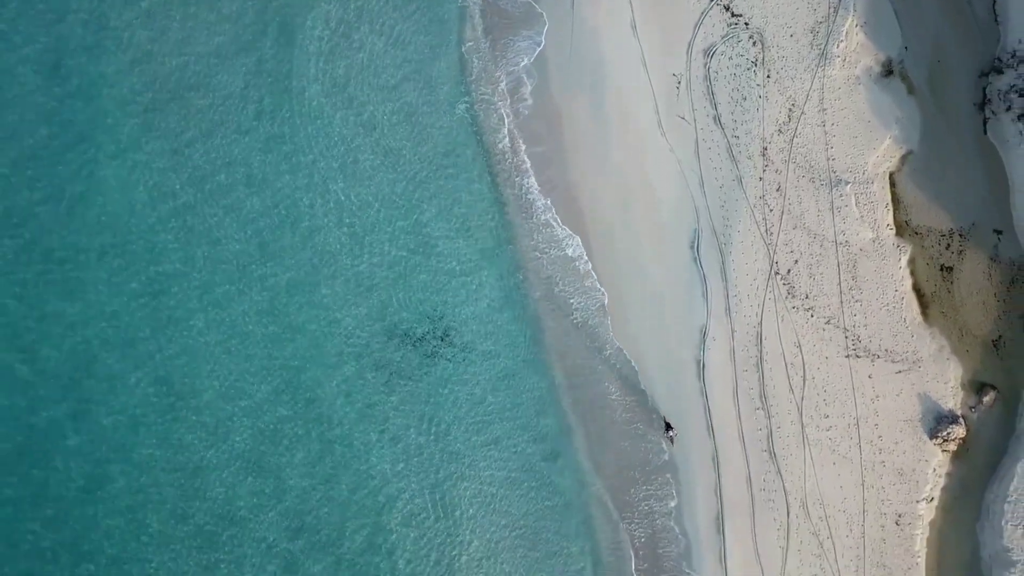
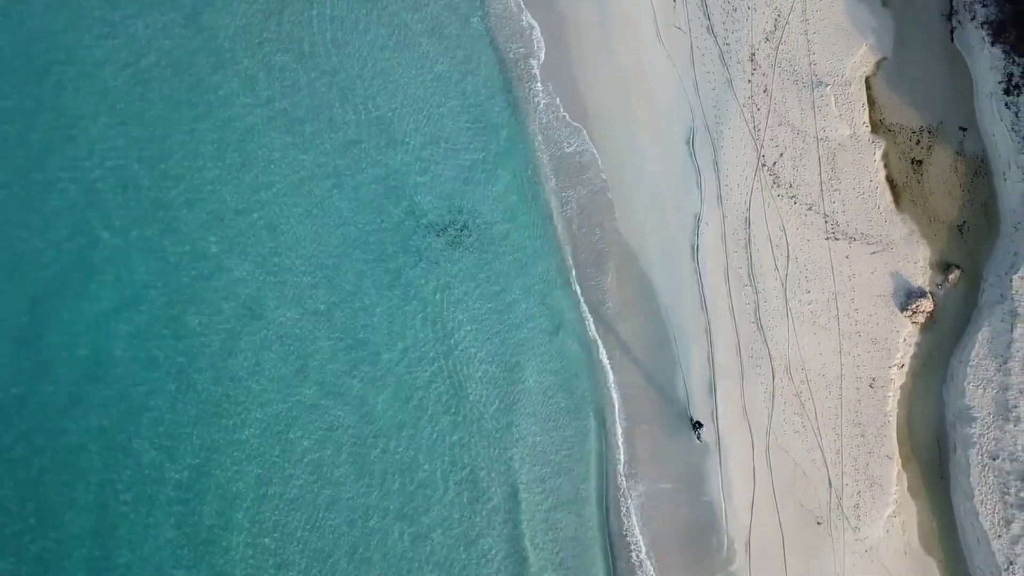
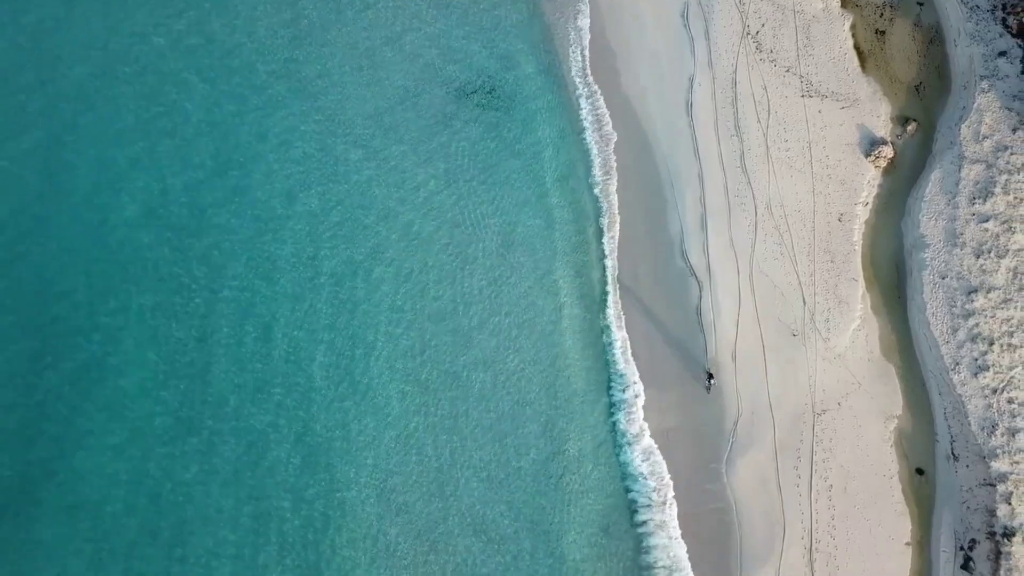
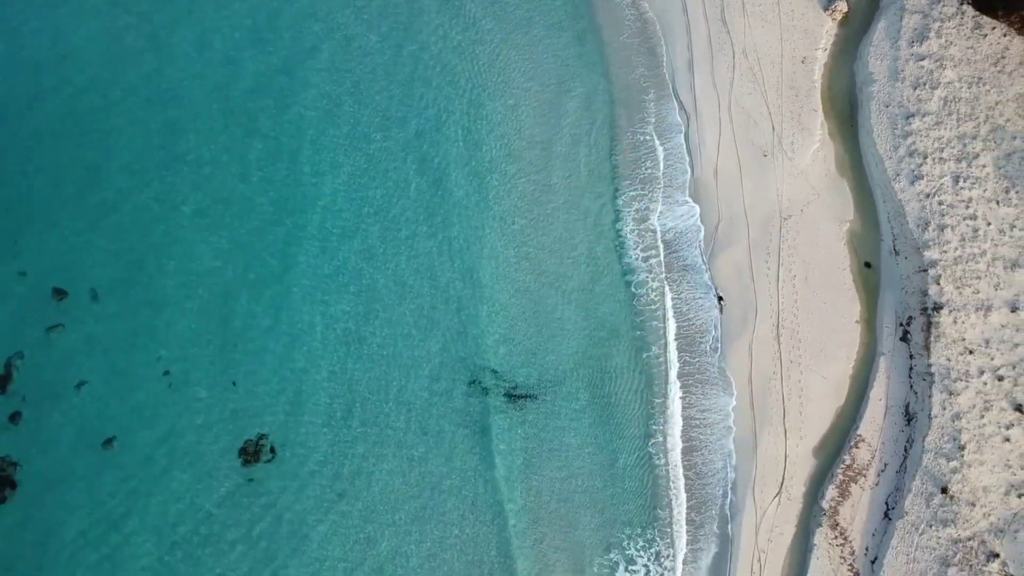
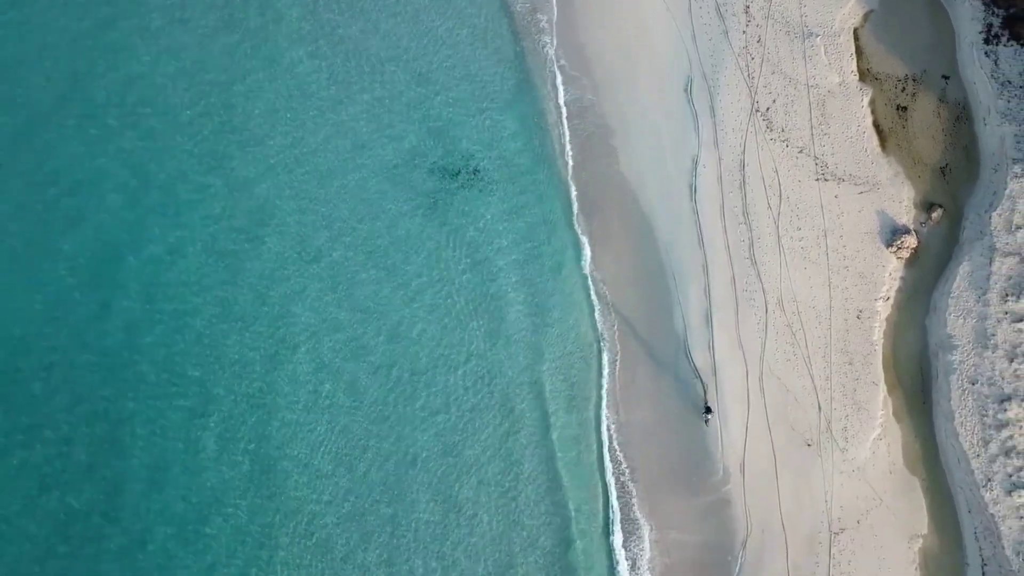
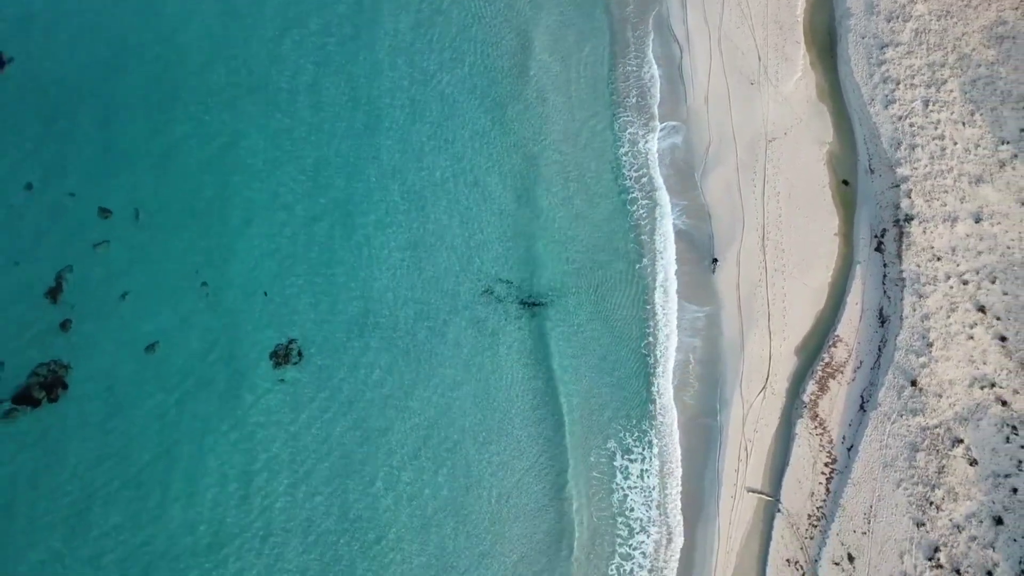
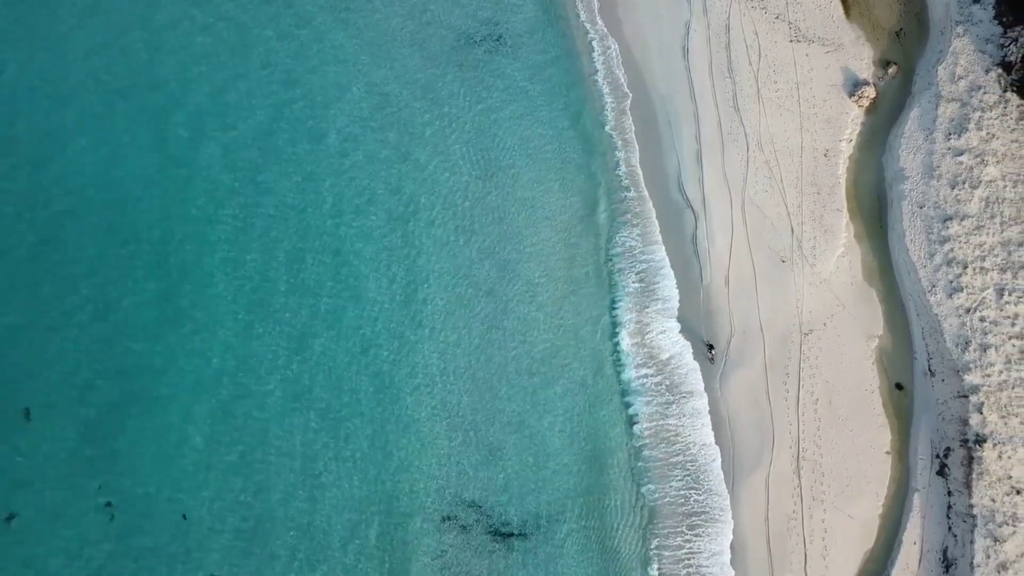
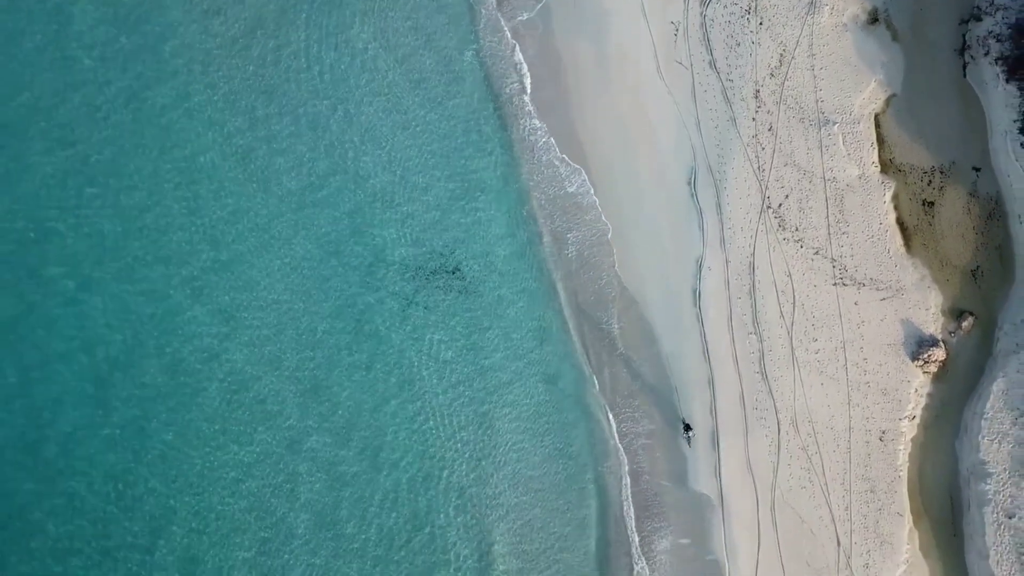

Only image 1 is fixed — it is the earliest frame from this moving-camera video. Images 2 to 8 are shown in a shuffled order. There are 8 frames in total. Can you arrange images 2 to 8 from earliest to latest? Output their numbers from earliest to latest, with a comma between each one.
8, 2, 5, 3, 7, 4, 6
